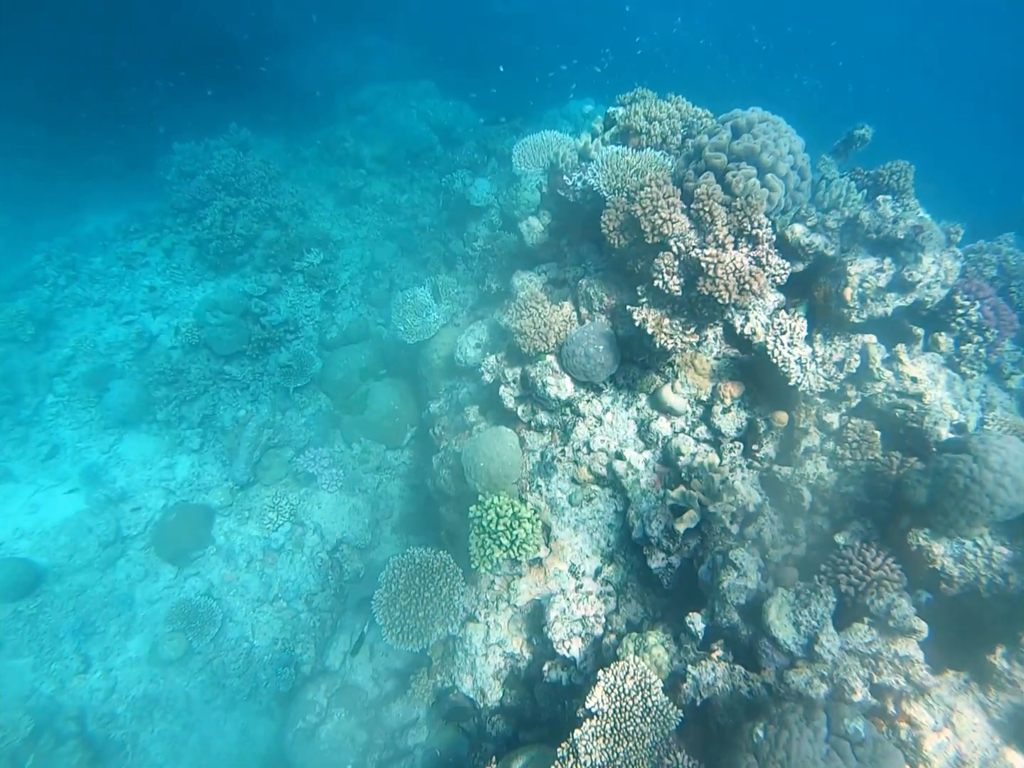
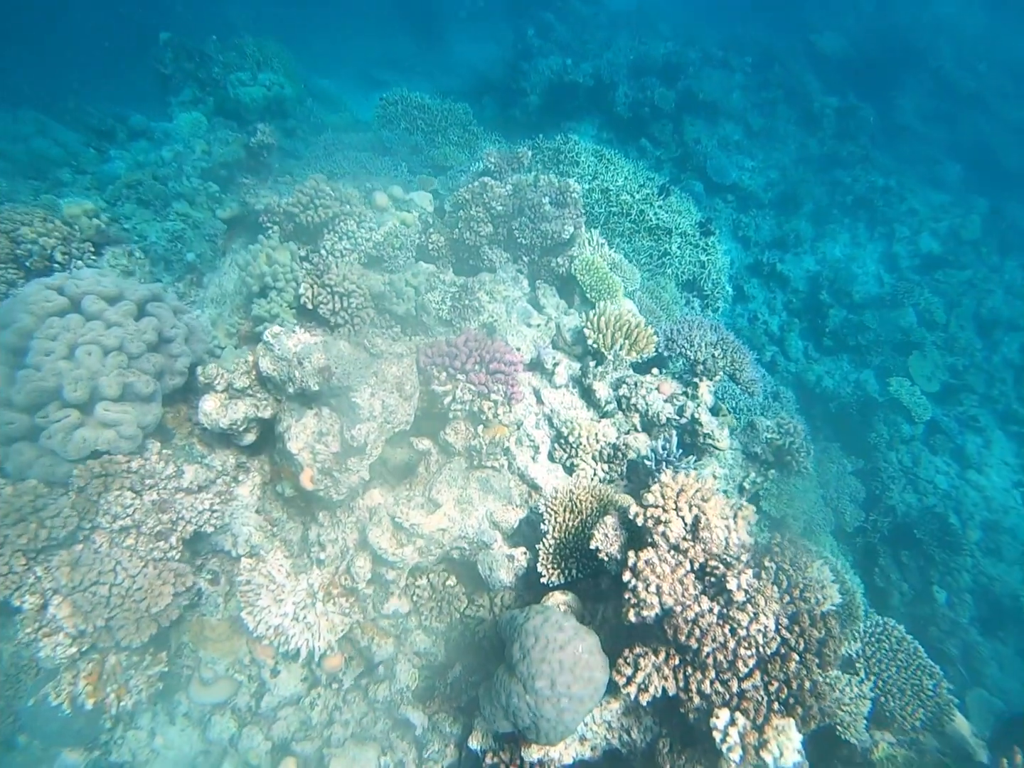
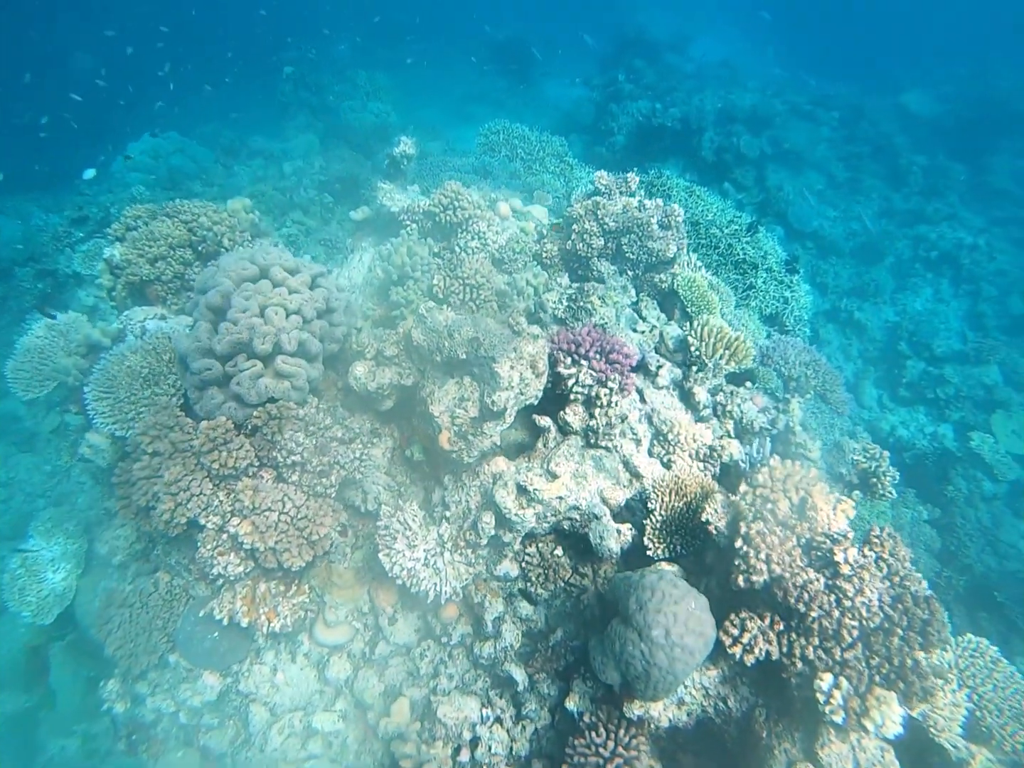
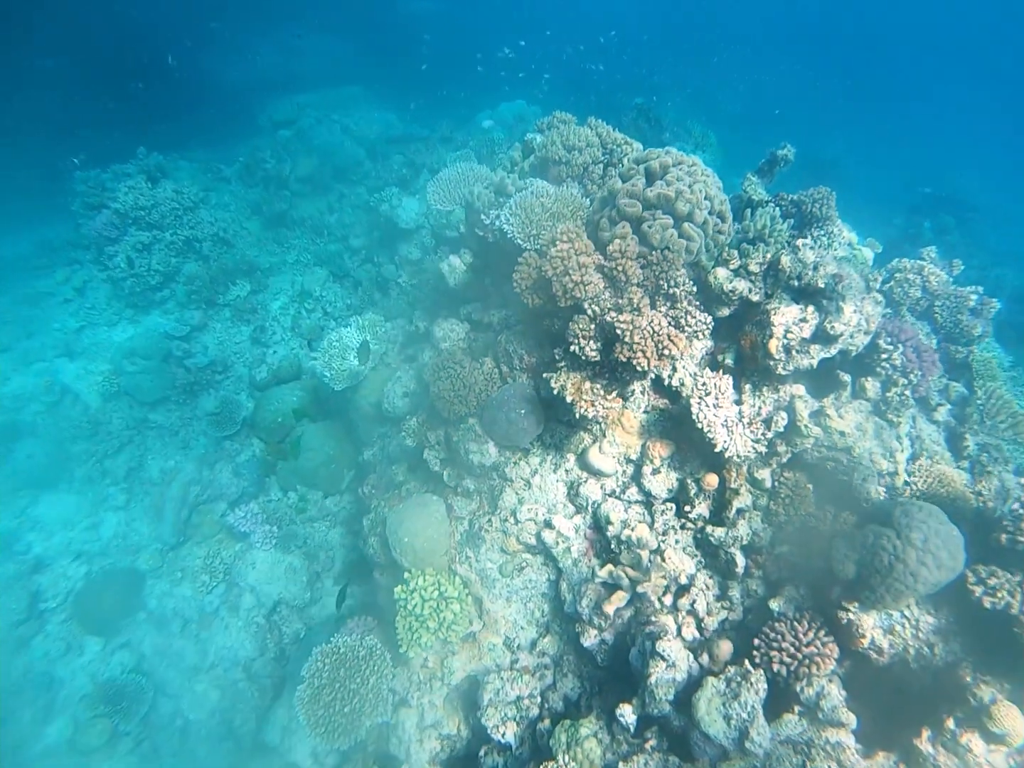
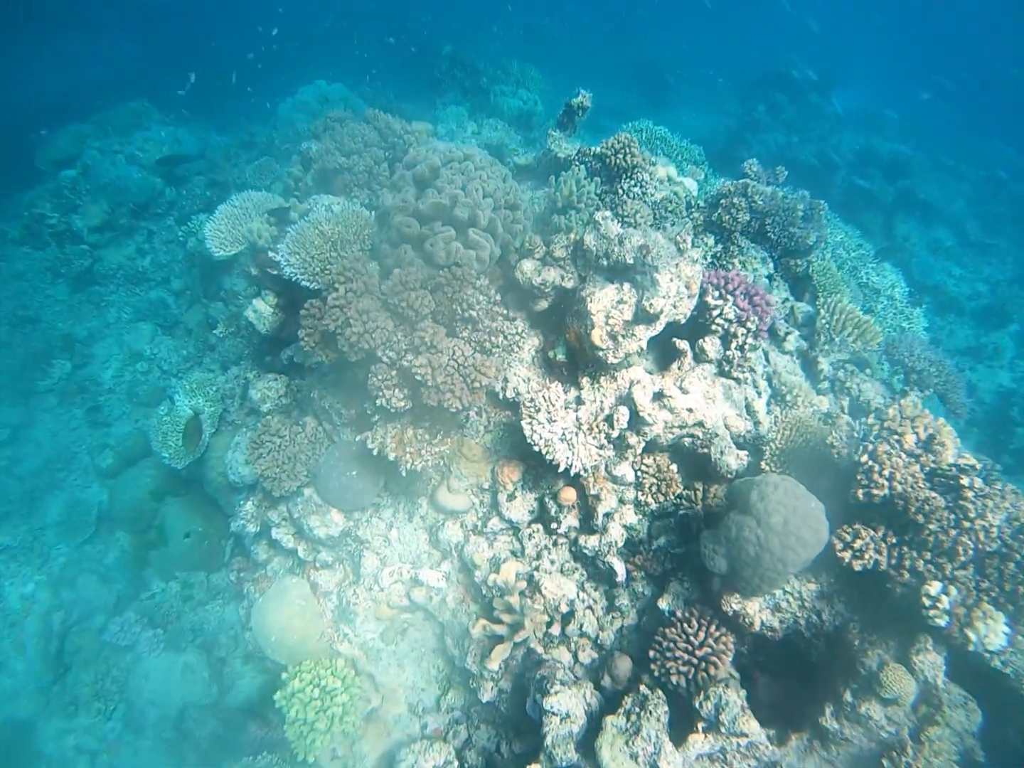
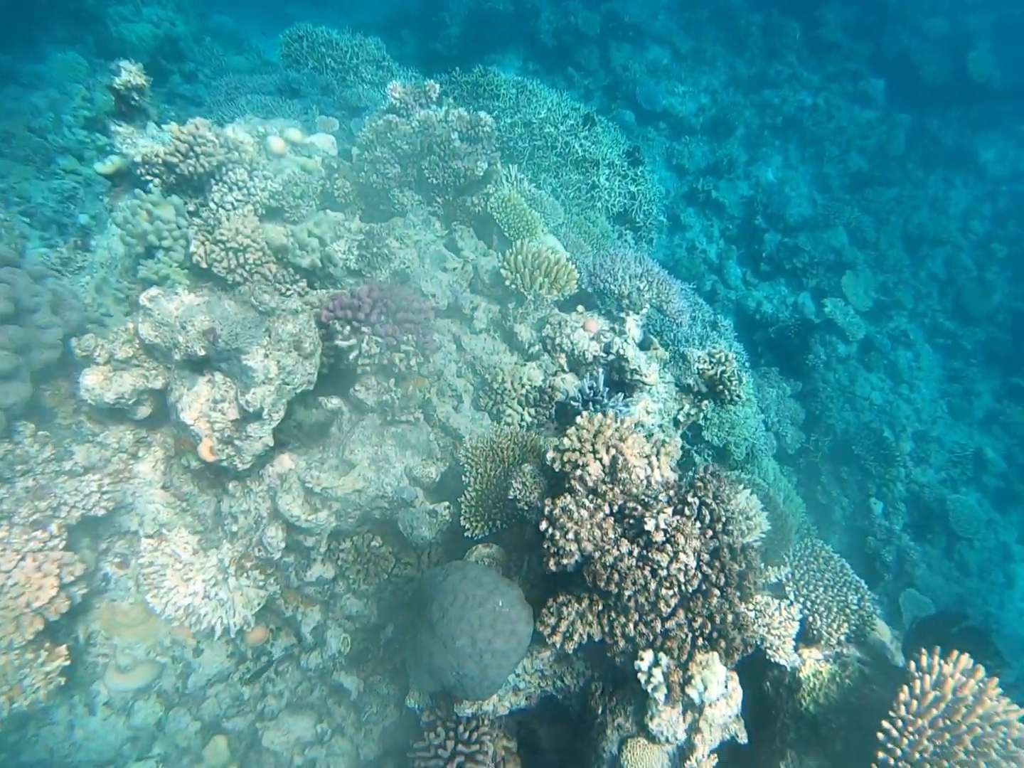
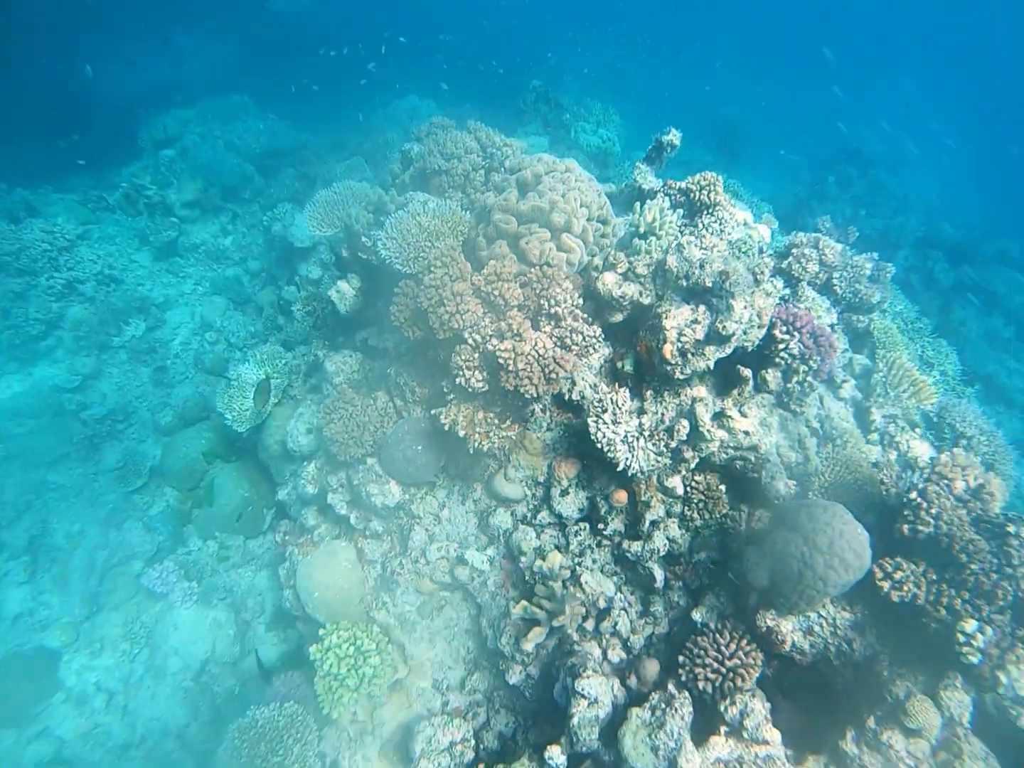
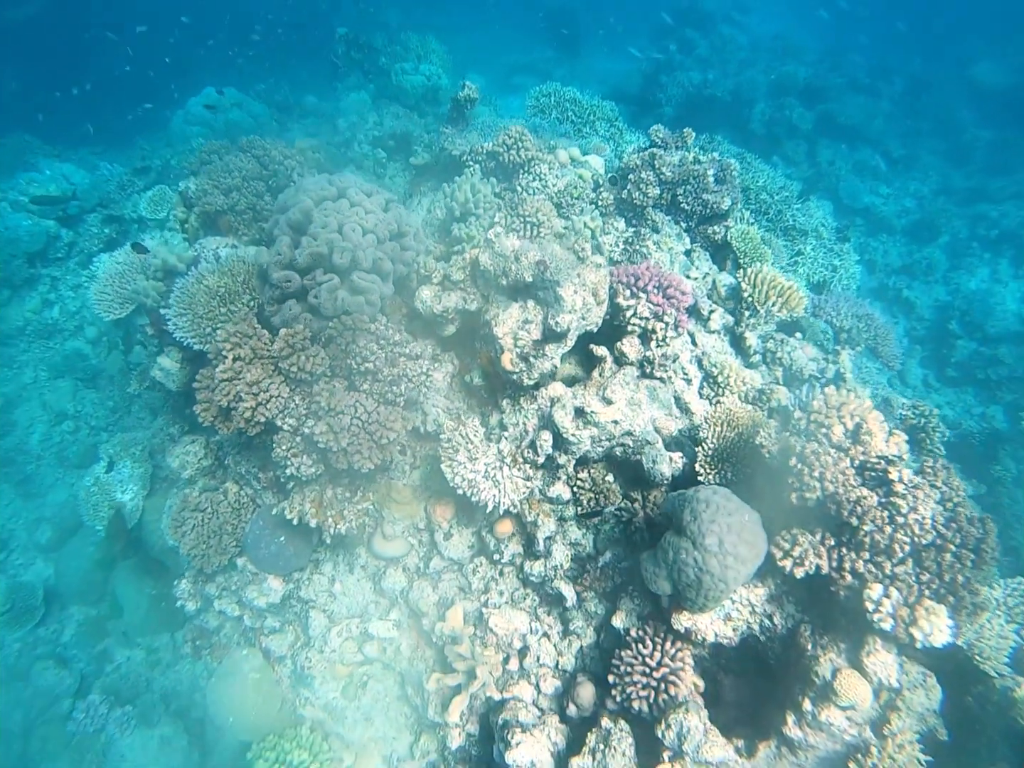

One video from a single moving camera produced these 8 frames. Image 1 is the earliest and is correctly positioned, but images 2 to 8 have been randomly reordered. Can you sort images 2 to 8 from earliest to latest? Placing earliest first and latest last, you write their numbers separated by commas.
4, 7, 5, 8, 3, 2, 6
